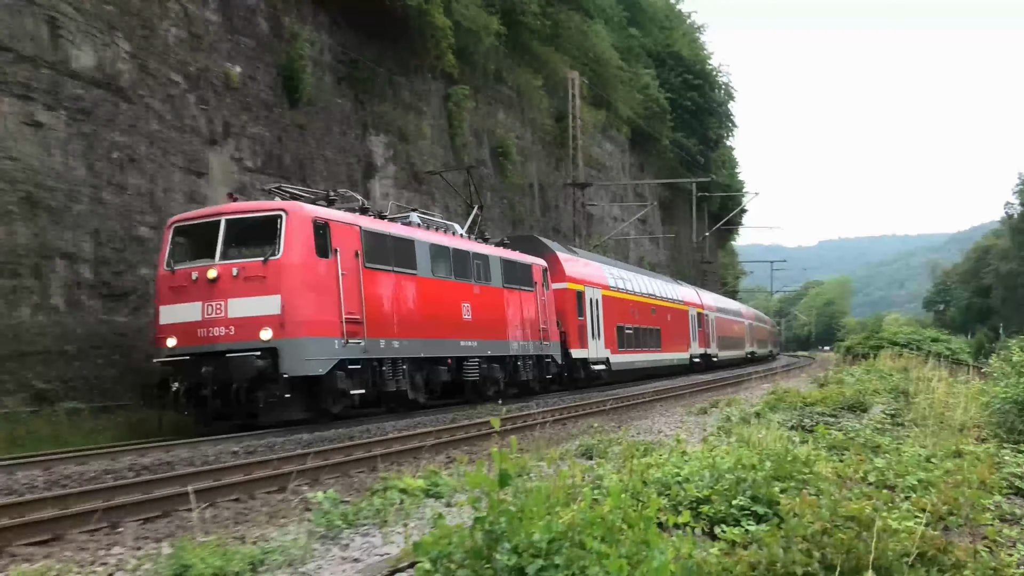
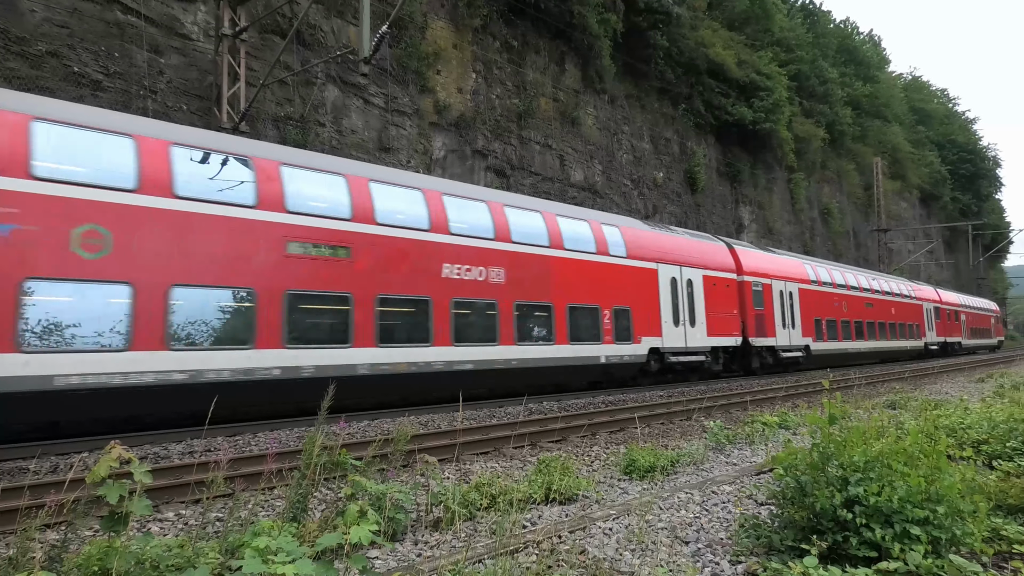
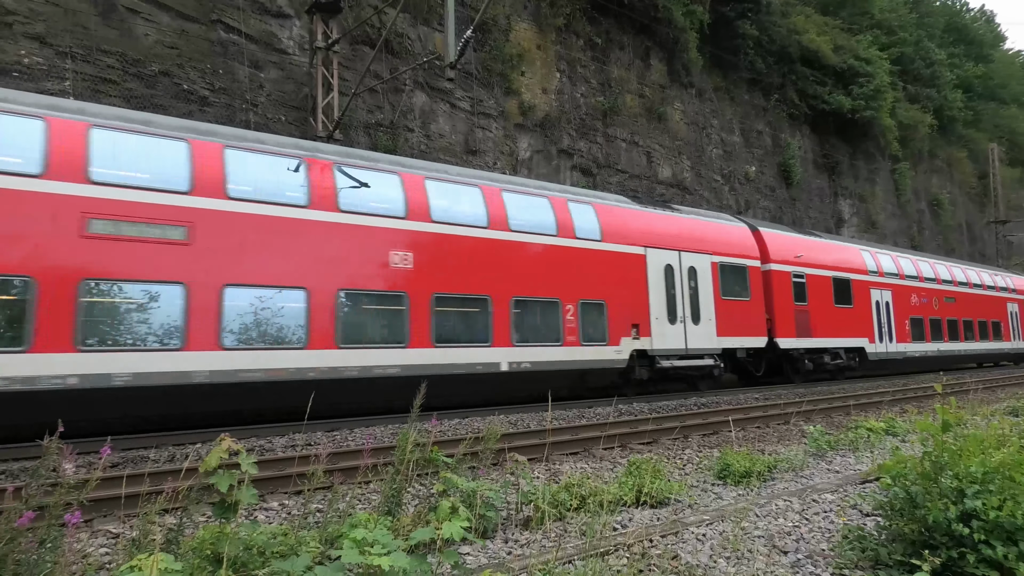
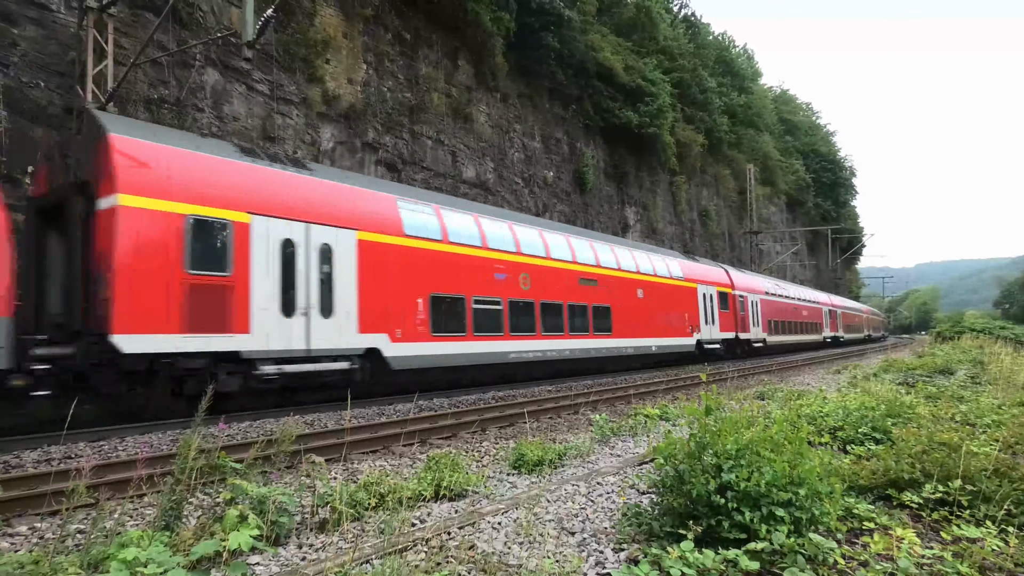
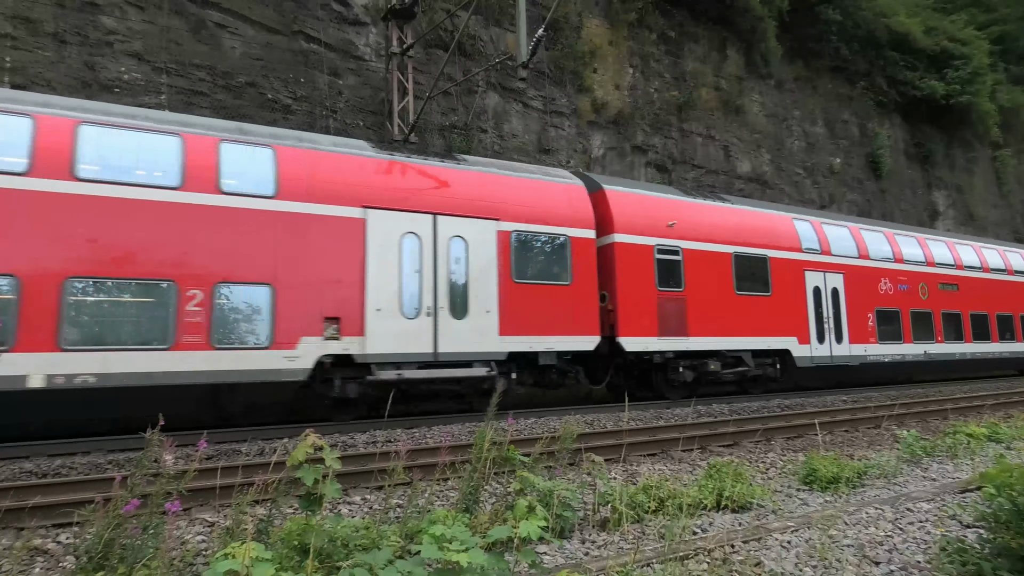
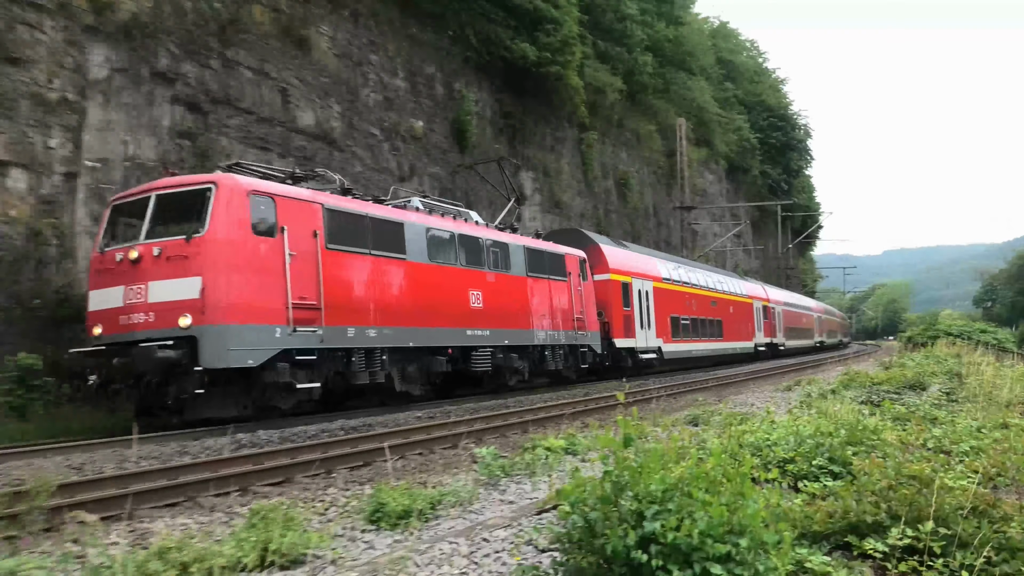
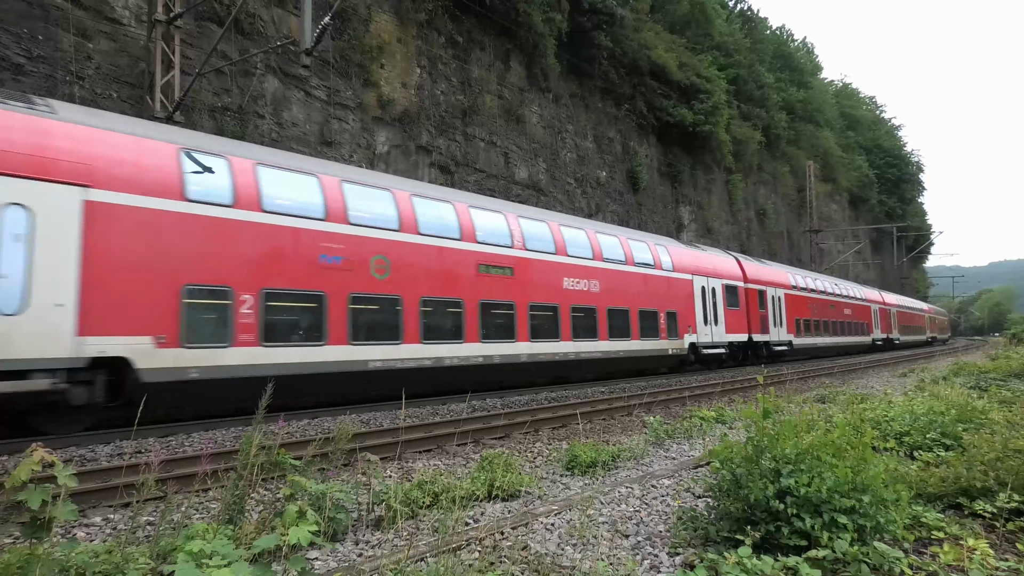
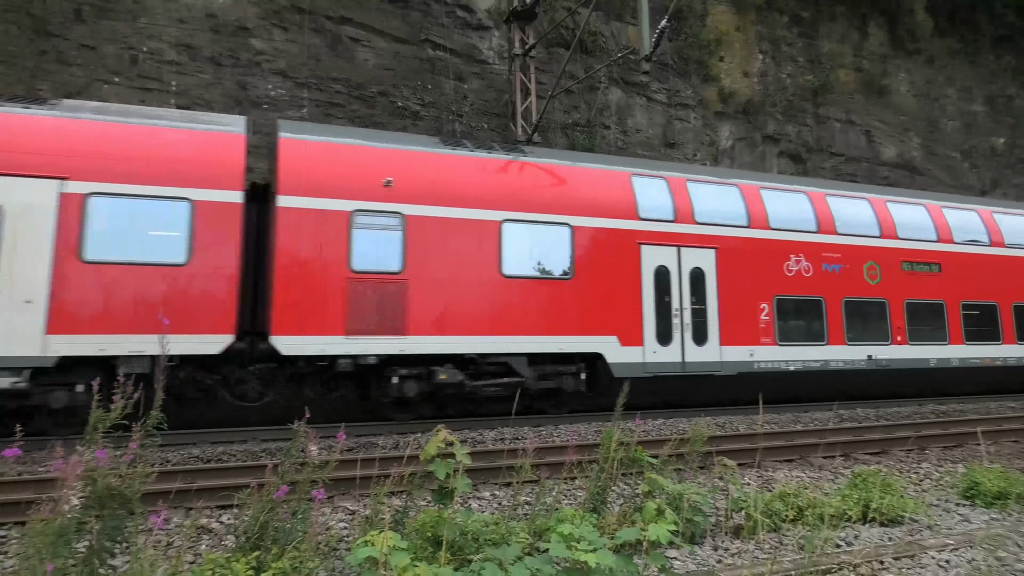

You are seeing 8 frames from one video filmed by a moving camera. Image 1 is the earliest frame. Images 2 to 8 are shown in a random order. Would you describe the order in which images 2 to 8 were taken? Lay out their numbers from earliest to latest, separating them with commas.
6, 4, 7, 2, 3, 5, 8
